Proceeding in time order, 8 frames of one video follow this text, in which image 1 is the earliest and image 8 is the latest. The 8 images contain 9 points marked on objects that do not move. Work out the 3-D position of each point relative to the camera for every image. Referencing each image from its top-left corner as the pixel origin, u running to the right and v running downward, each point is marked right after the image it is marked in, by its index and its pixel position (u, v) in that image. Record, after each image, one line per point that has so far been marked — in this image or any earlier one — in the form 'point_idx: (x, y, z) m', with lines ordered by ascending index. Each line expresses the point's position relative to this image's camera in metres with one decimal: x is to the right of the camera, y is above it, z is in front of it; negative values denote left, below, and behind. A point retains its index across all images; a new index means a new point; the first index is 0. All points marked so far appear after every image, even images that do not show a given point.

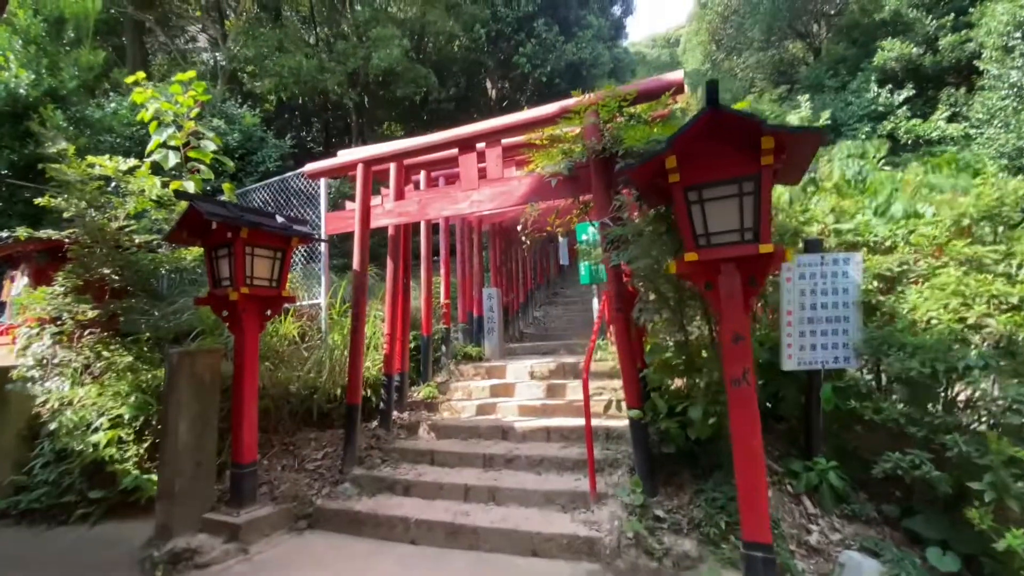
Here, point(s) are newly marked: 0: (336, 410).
0: (-2.1, -1.5, +5.7) m
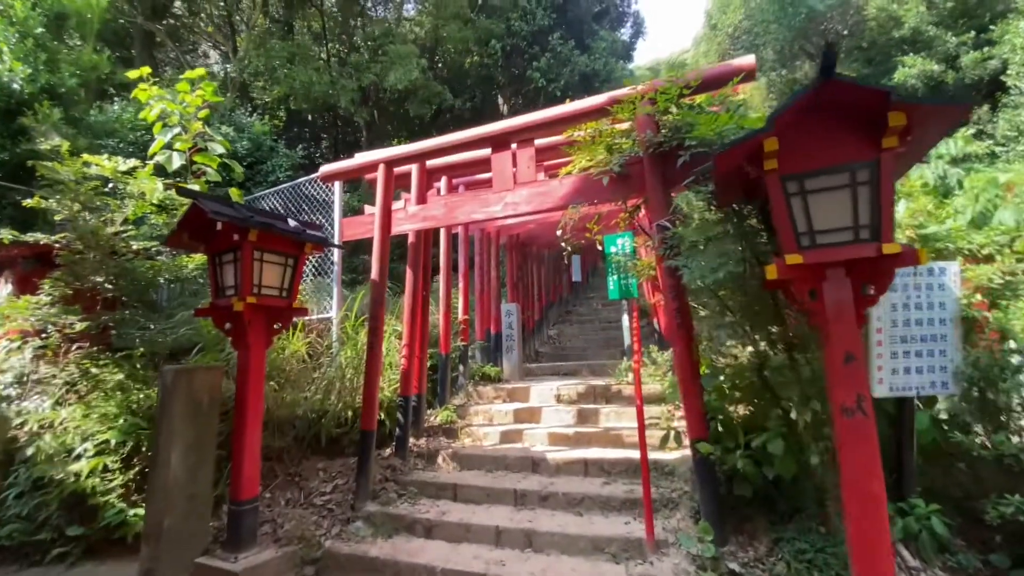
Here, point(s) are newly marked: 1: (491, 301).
0: (-1.8, -1.6, +5.2) m
1: (-0.3, -0.2, +7.7) m
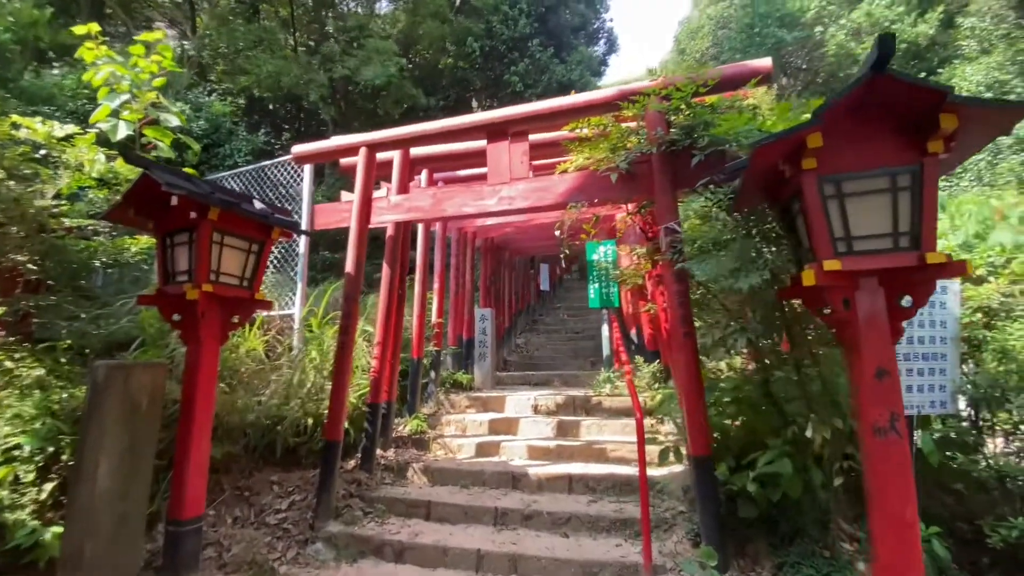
0: (-2.0, -1.6, +4.7) m
1: (-0.7, -0.3, +7.3) m
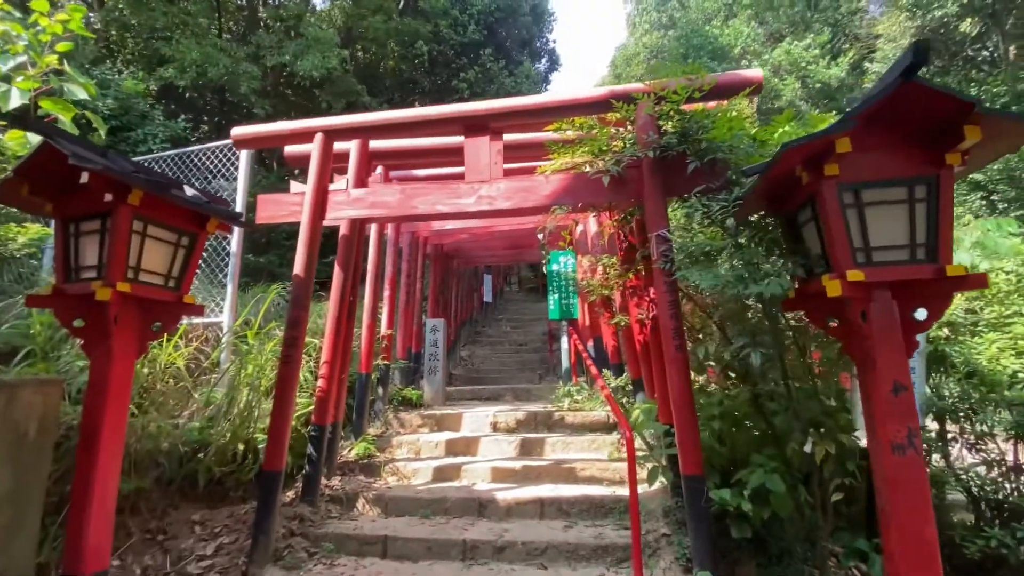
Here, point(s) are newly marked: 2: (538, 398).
0: (-2.3, -1.6, +4.0) m
1: (-1.4, -0.4, +6.8) m
2: (+0.4, -1.7, +7.2) m
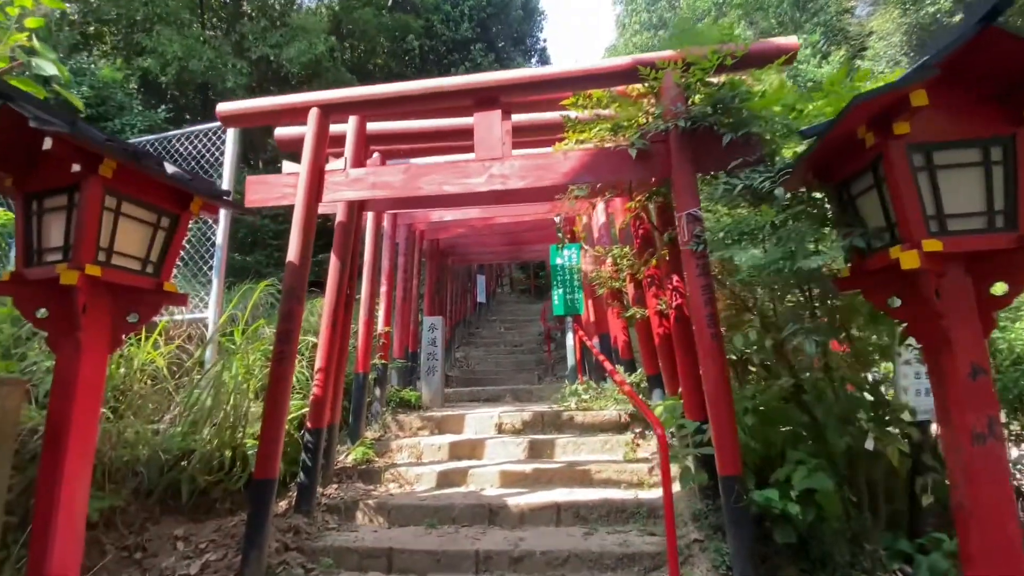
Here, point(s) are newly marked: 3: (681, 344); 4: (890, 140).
0: (-2.2, -1.5, +3.6) m
1: (-1.4, -0.3, +6.5) m
2: (+0.4, -1.6, +6.9) m
3: (+1.2, -0.4, +3.4) m
4: (+1.6, +0.6, +2.0) m
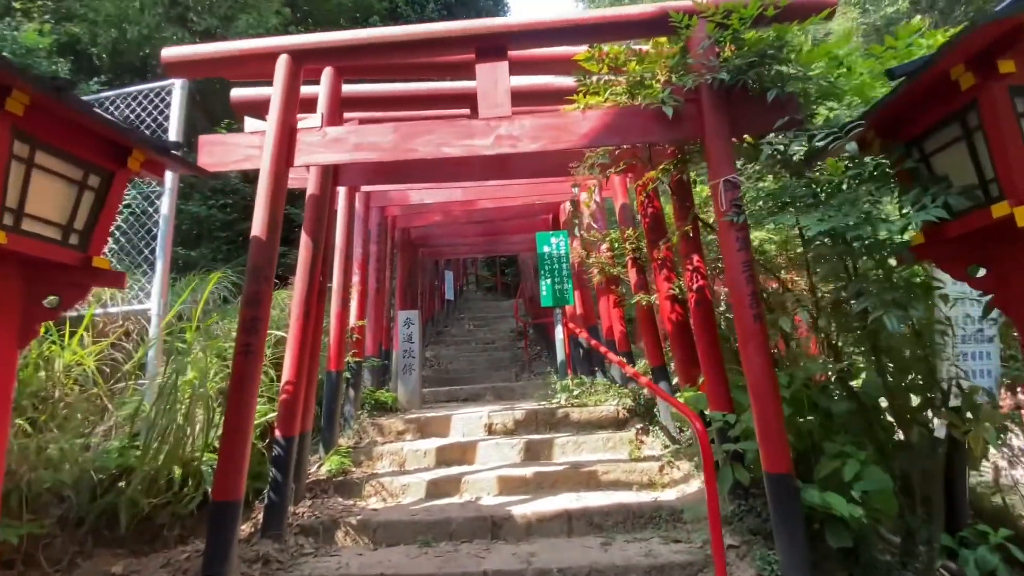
0: (-2.2, -1.4, +3.0) m
1: (-1.6, -0.2, +6.0) m
2: (+0.2, -1.5, +6.5) m
3: (+1.2, -0.3, +3.1) m
4: (+1.7, +0.8, +1.7) m
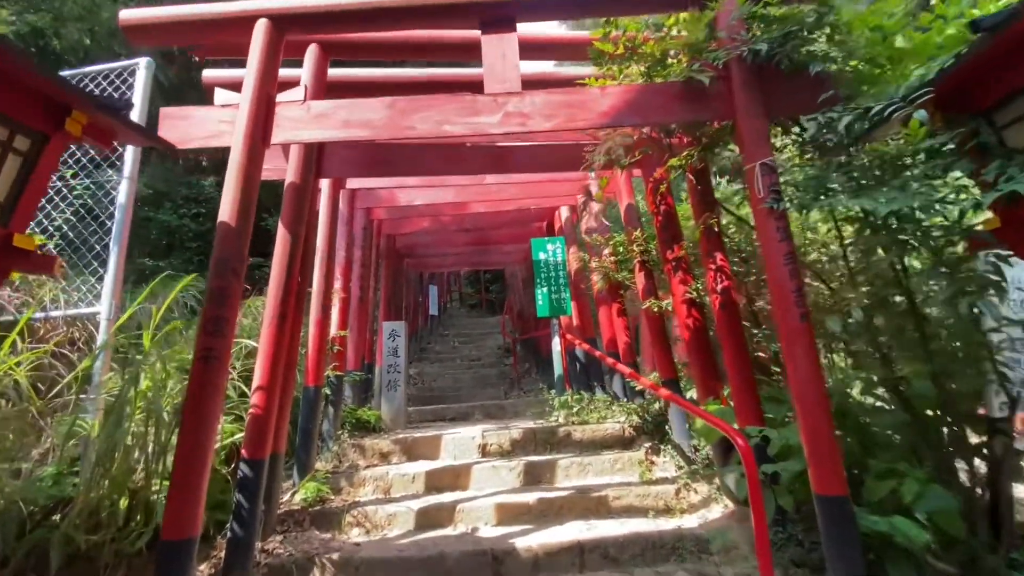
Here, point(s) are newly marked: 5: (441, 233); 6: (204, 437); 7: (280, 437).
0: (-2.1, -1.4, +2.5) m
1: (-1.7, -0.4, +5.6) m
2: (0.0, -1.6, +6.1) m
3: (+1.3, -0.3, +2.8) m
4: (+1.8, +0.8, +1.5) m
5: (-1.0, +0.8, +6.8) m
6: (-1.4, -0.7, +2.2) m
7: (-1.5, -1.0, +3.2) m
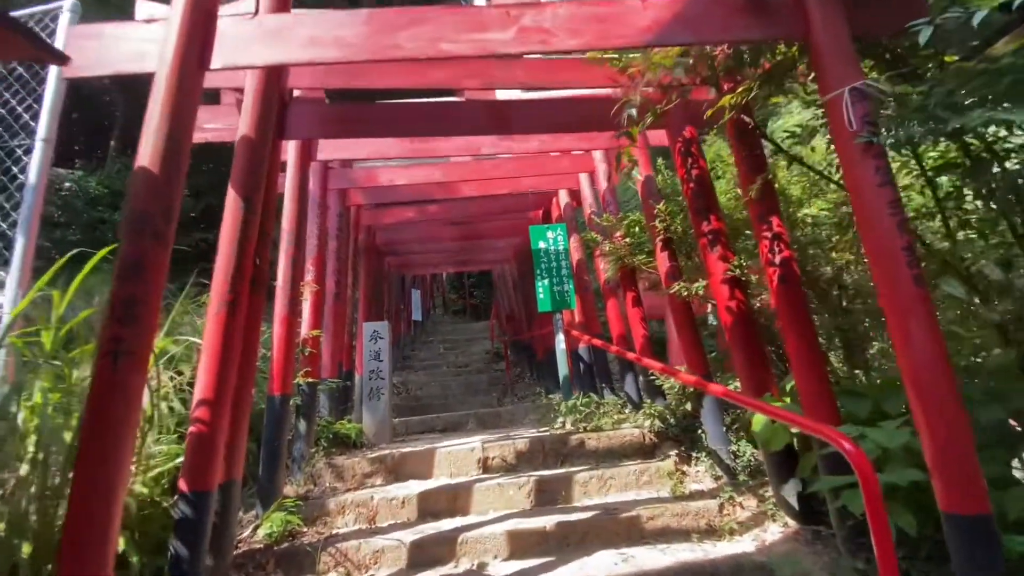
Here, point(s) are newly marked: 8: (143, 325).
0: (-2.0, -1.3, +1.9) m
1: (-1.7, -0.3, +4.9) m
2: (0.0, -1.6, +5.5) m
3: (+1.3, -0.1, +2.3) m
4: (+1.9, +1.0, +1.0) m
5: (-1.1, +0.8, +6.2) m
6: (-1.3, -0.6, +1.5) m
7: (-1.5, -0.9, +2.5) m
8: (-1.3, -0.1, +1.6) m
